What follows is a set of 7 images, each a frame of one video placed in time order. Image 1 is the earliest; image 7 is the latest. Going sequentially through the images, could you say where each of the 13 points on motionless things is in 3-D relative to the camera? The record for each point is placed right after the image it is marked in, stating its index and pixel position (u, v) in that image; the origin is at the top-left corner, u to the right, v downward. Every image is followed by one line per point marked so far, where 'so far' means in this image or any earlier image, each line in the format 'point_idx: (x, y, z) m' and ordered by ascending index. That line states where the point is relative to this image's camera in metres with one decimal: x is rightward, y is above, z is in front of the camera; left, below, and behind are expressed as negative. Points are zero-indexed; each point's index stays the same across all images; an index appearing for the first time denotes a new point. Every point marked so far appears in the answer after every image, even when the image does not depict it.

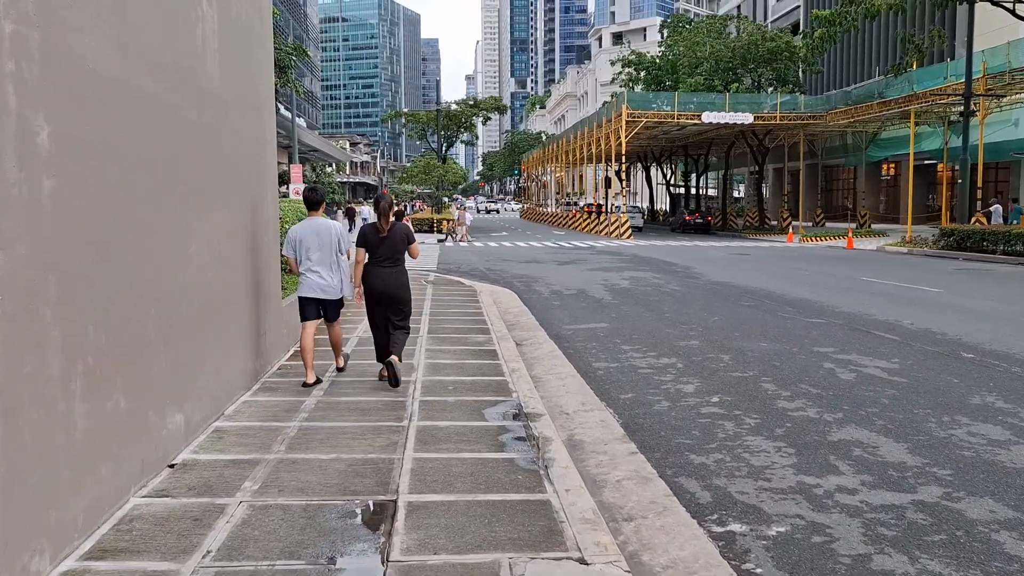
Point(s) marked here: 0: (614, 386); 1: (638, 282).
0: (+0.9, -0.8, +7.8) m
1: (+2.5, +0.1, +17.9) m
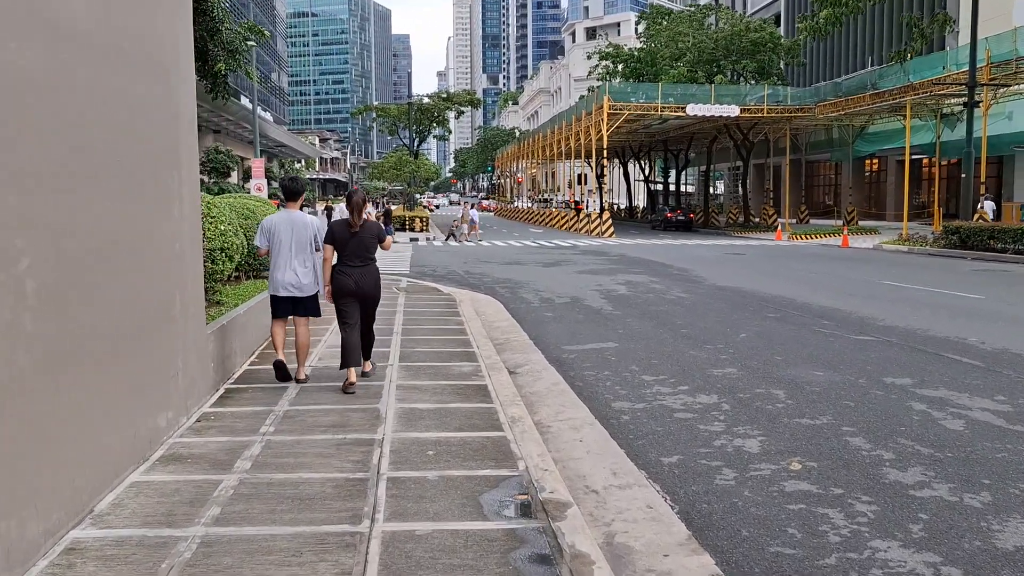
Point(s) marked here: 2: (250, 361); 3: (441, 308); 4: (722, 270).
0: (+0.9, -1.0, +5.8) m
1: (+2.2, 0.0, +16.0) m
2: (-2.4, -0.7, +8.3) m
3: (-1.0, -0.3, +12.6) m
4: (+4.6, +0.4, +19.8) m
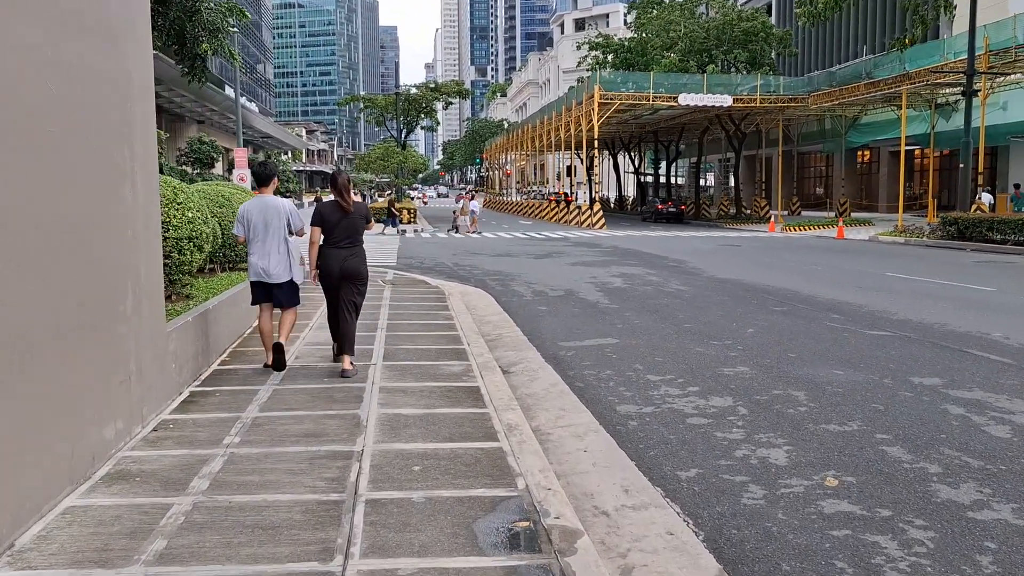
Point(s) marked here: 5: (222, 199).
0: (+0.9, -0.9, +5.2) m
1: (+2.0, +0.2, +15.4) m
2: (-2.4, -0.6, +7.6) m
3: (-1.1, -0.2, +11.9) m
4: (+4.4, +0.6, +19.2) m
5: (-3.5, +1.1, +10.7) m
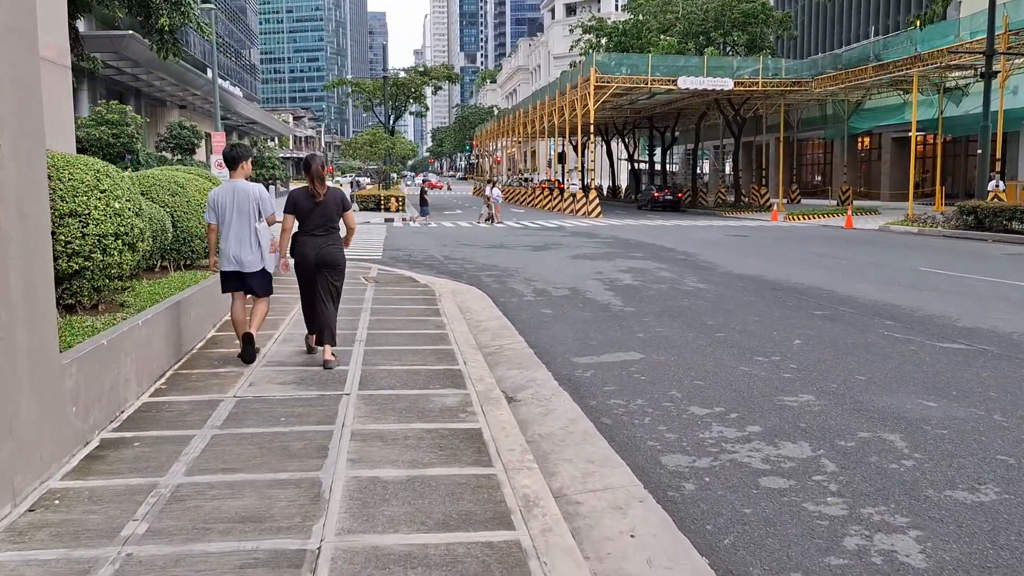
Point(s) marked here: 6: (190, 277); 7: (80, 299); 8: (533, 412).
0: (+0.9, -1.0, +3.7) m
1: (+2.0, +0.2, +13.9) m
2: (-2.4, -0.7, +6.1) m
3: (-1.1, -0.2, +10.4) m
4: (+4.3, +0.7, +17.8) m
5: (-3.5, +1.1, +9.2) m
6: (-3.2, +0.1, +9.0) m
7: (-3.0, -0.1, +6.2) m
8: (+0.1, -0.8, +5.9) m
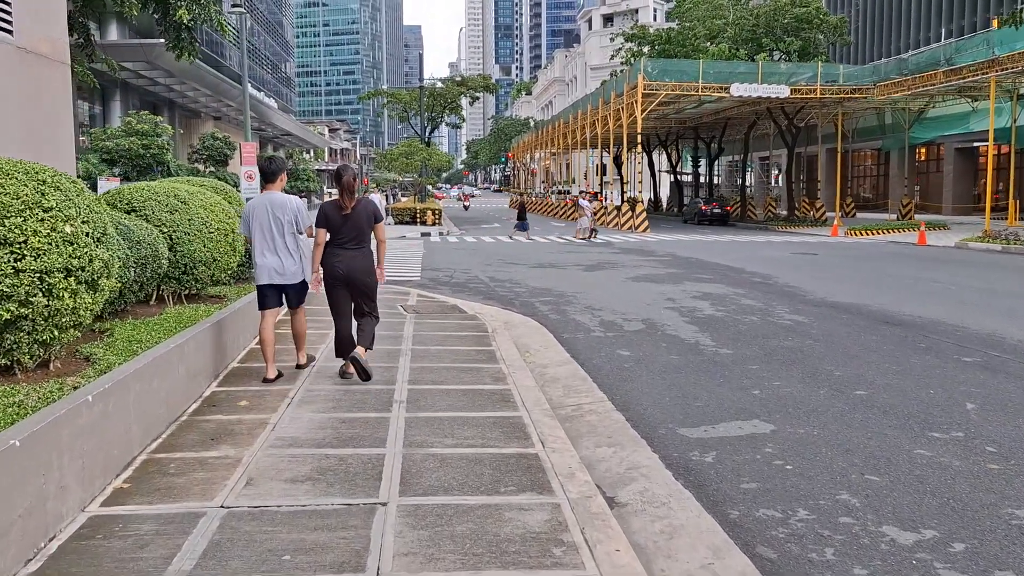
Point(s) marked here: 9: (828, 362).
0: (+1.4, -1.3, +1.9) m
1: (+2.8, -0.2, +12.0) m
2: (-1.9, -0.9, +4.4) m
3: (-0.5, -0.5, +8.7) m
4: (+5.2, +0.2, +15.8) m
5: (-2.9, +0.8, +7.5) m
6: (-2.6, -0.2, +7.3) m
7: (-2.5, -0.4, +4.5) m
8: (+0.6, -1.1, +4.1) m
9: (+2.7, -0.6, +7.7) m
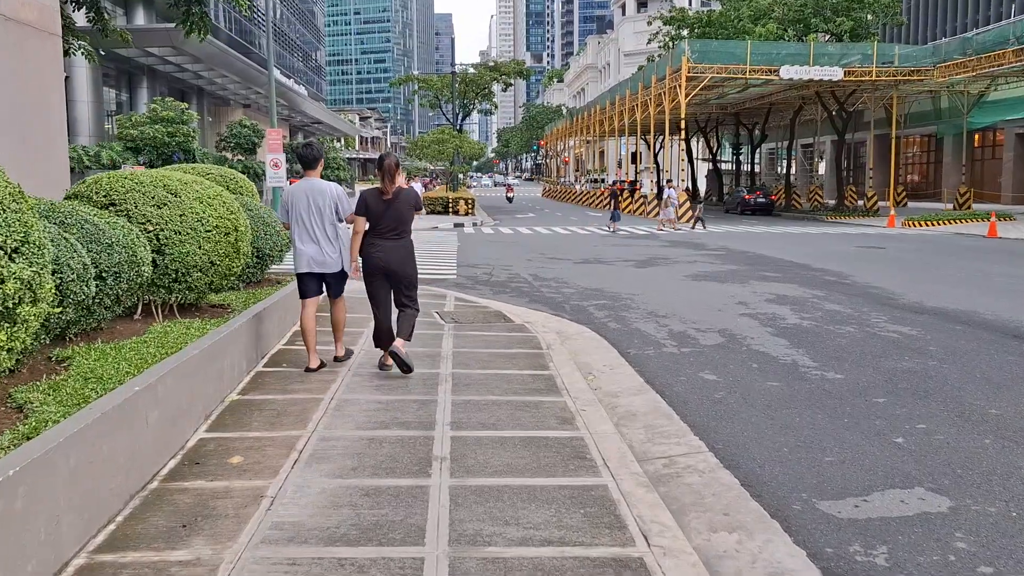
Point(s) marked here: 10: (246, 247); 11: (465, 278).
0: (+1.6, -1.5, +0.4) m
1: (+3.4, -0.2, +10.4) m
2: (-1.5, -1.0, +3.0) m
3: (0.0, -0.6, +7.2) m
4: (+5.9, +0.2, +14.1) m
5: (-2.4, +0.7, +6.1) m
6: (-2.2, -0.3, +5.9) m
7: (-2.1, -0.5, +3.1) m
8: (+0.9, -1.2, +2.6) m
9: (+3.2, -0.7, +6.2) m
10: (-2.1, +0.3, +7.0) m
11: (-0.7, +0.2, +13.5) m
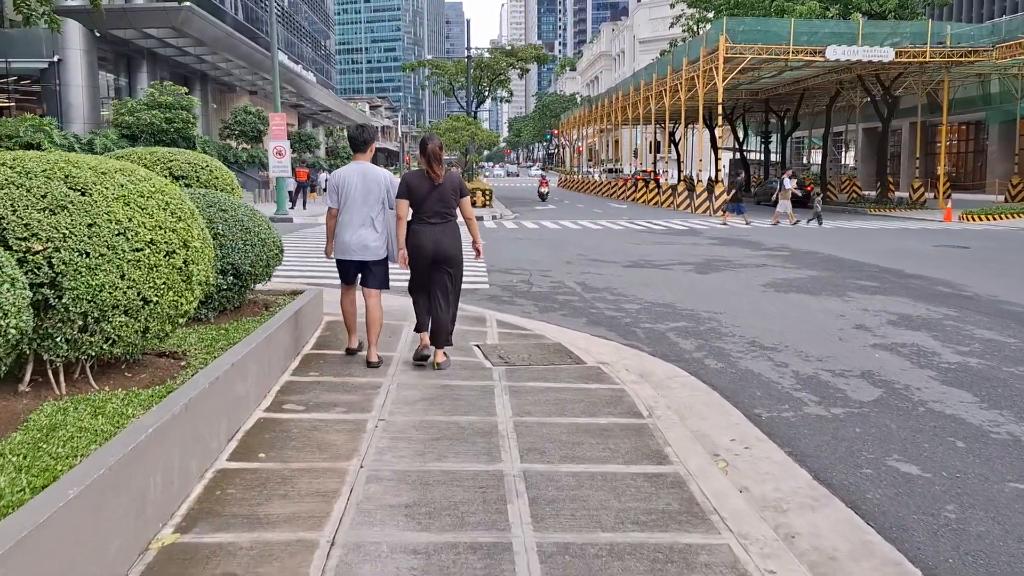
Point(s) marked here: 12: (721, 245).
0: (+2.0, -1.8, -2.0) m
1: (+3.9, -0.4, +8.1) m
2: (-1.1, -1.3, +0.6) m
3: (+0.5, -0.8, +4.9) m
4: (+6.5, 0.0, +11.7) m
5: (-1.9, +0.4, +3.8) m
6: (-1.7, -0.5, +3.6) m
7: (-1.7, -0.7, +0.8) m
8: (+1.4, -1.5, +0.2) m
9: (+3.7, -1.0, +3.8) m
10: (-1.6, +0.1, +4.7) m
11: (-0.1, 0.0, +11.2) m
12: (+4.2, +0.9, +18.0) m
